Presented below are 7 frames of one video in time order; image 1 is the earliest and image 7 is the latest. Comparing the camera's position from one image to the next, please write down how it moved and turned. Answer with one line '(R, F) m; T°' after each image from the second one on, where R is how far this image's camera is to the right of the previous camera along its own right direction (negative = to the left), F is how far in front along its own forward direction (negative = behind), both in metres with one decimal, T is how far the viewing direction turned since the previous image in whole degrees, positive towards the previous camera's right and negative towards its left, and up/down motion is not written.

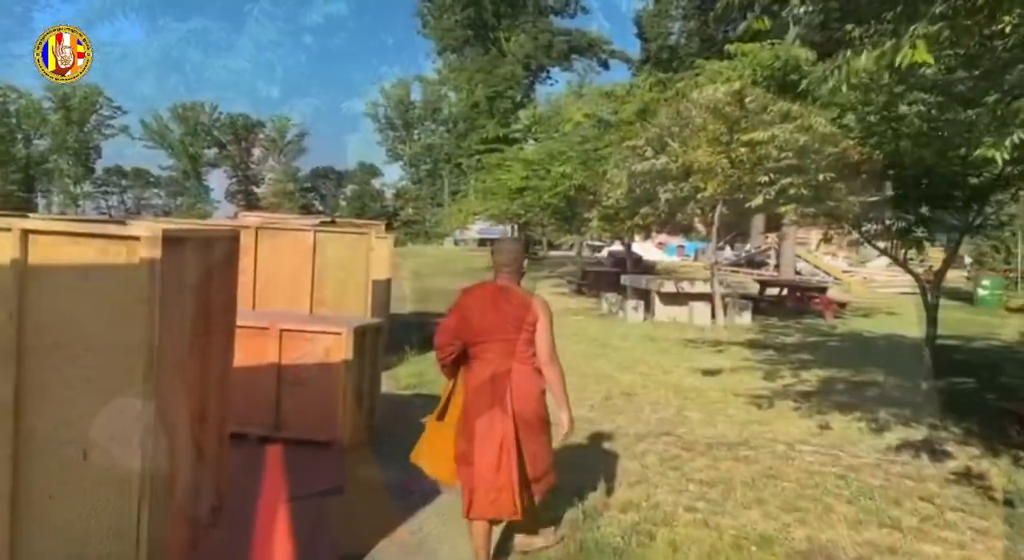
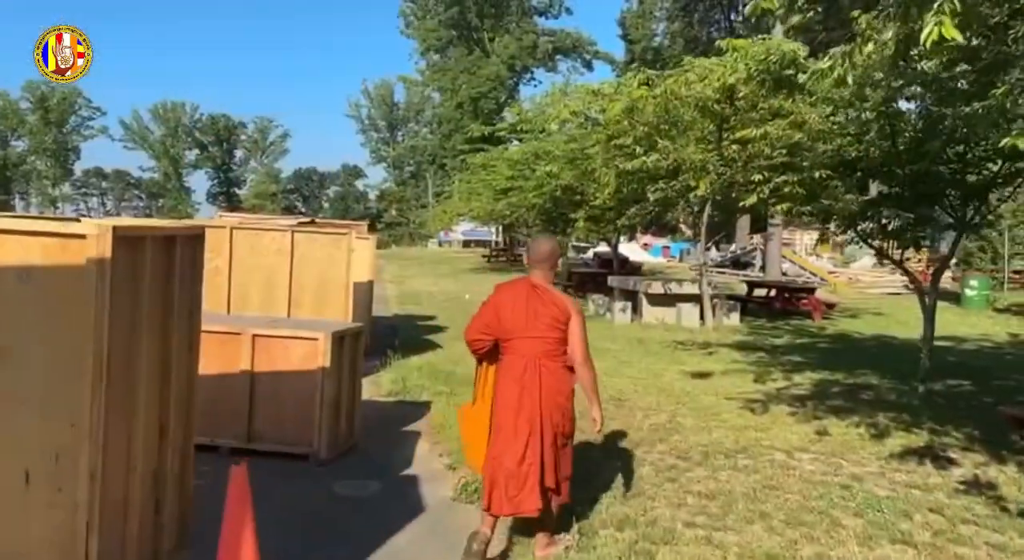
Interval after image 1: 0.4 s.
(0.0, +0.4) m; +1°
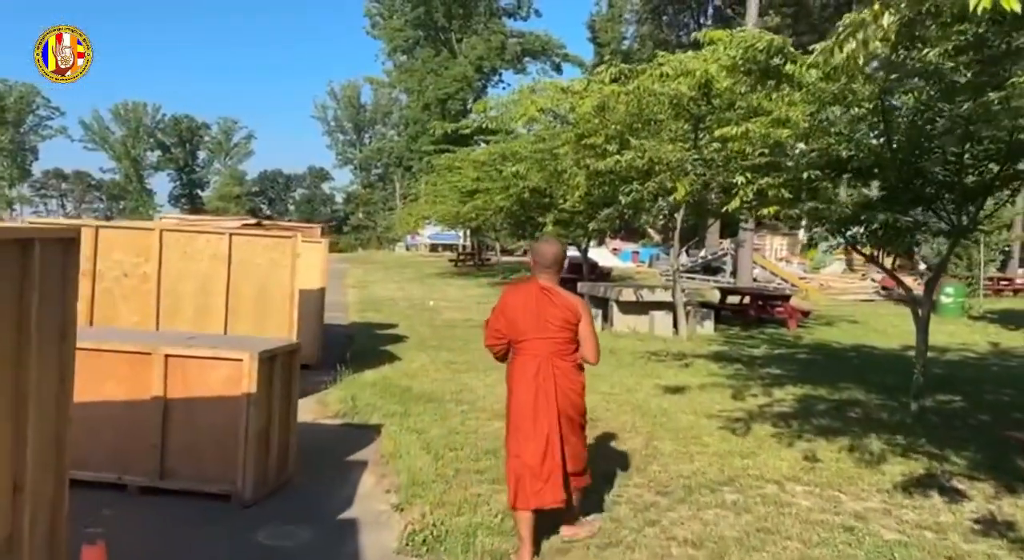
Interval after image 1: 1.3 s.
(+0.1, +0.9) m; +2°
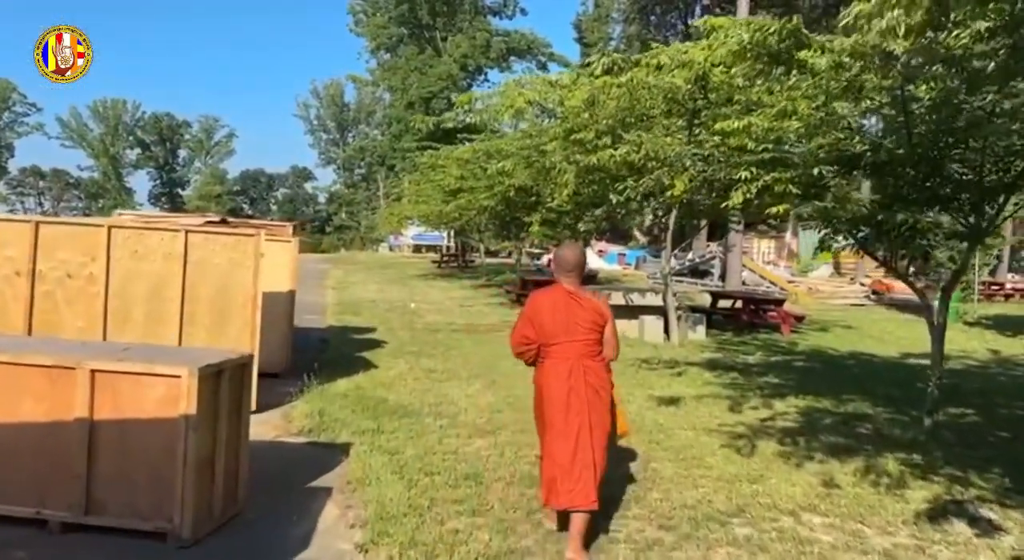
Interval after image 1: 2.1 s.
(0.0, +0.8) m; +1°
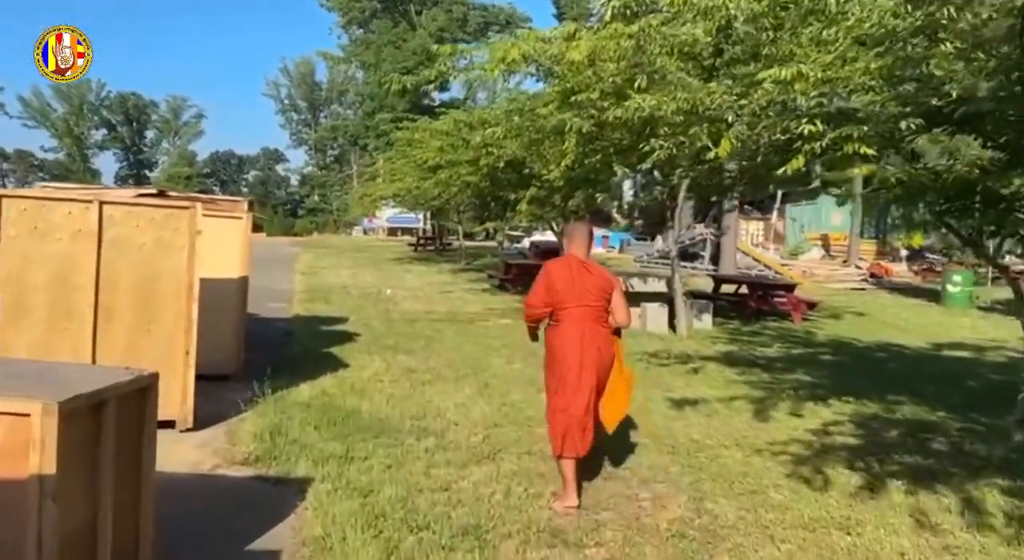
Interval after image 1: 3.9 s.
(-0.2, +1.8) m; +2°
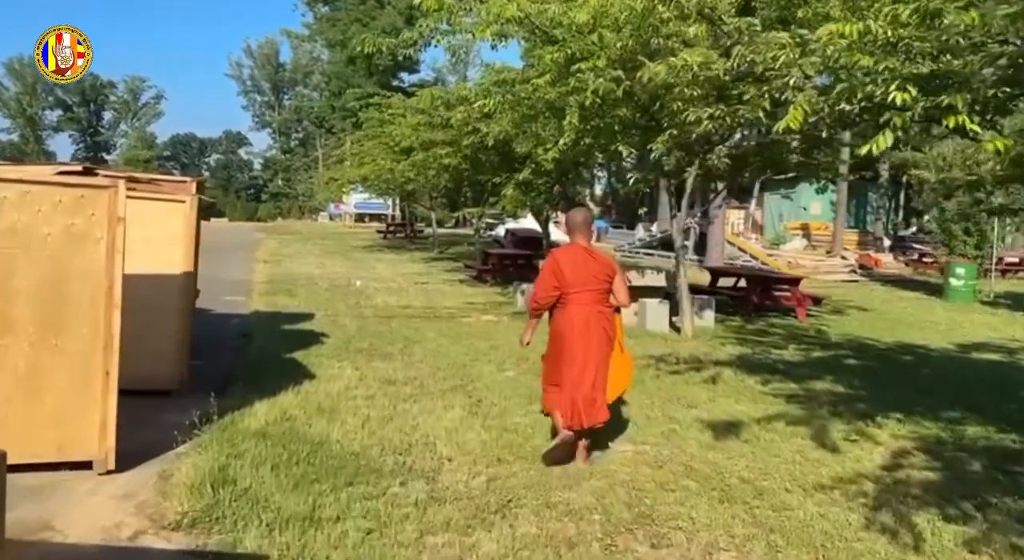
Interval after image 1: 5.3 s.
(-0.3, +1.5) m; +2°
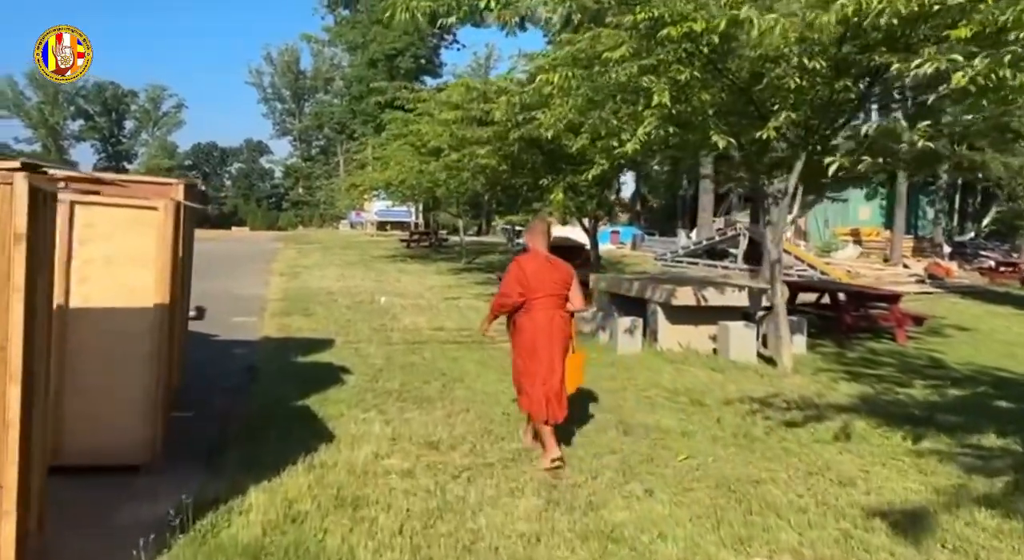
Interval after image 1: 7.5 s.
(-0.5, +2.2) m; -1°
